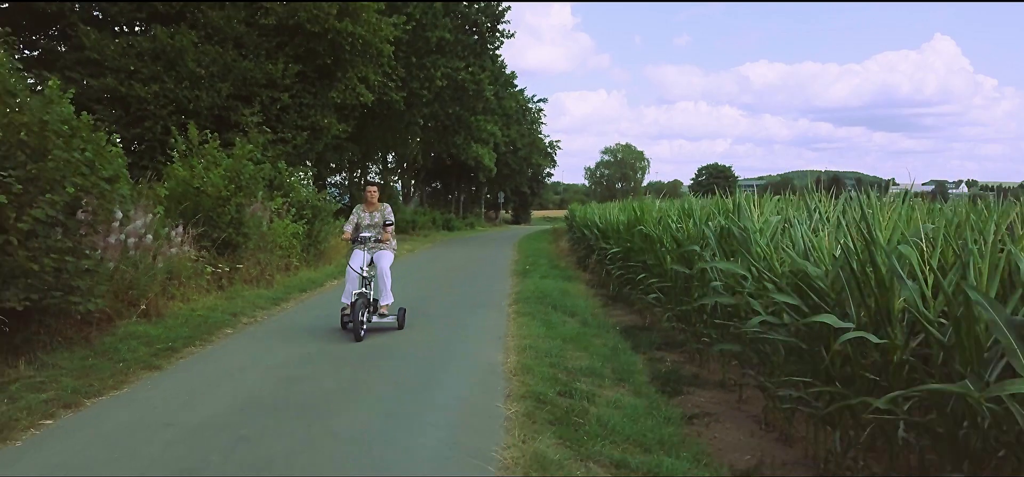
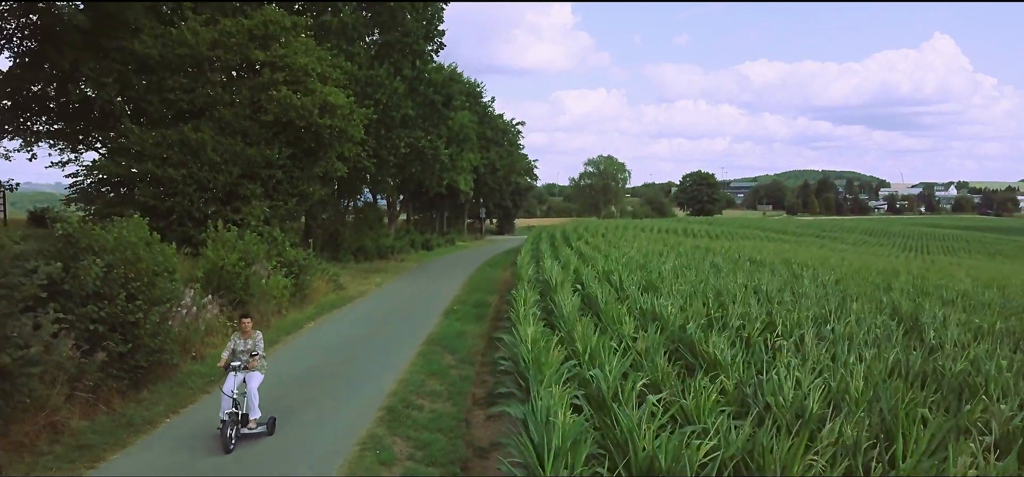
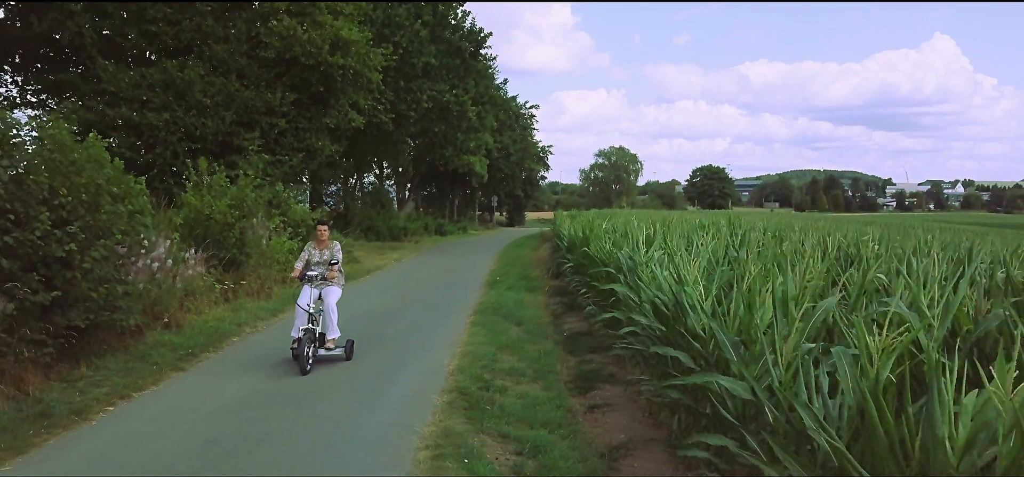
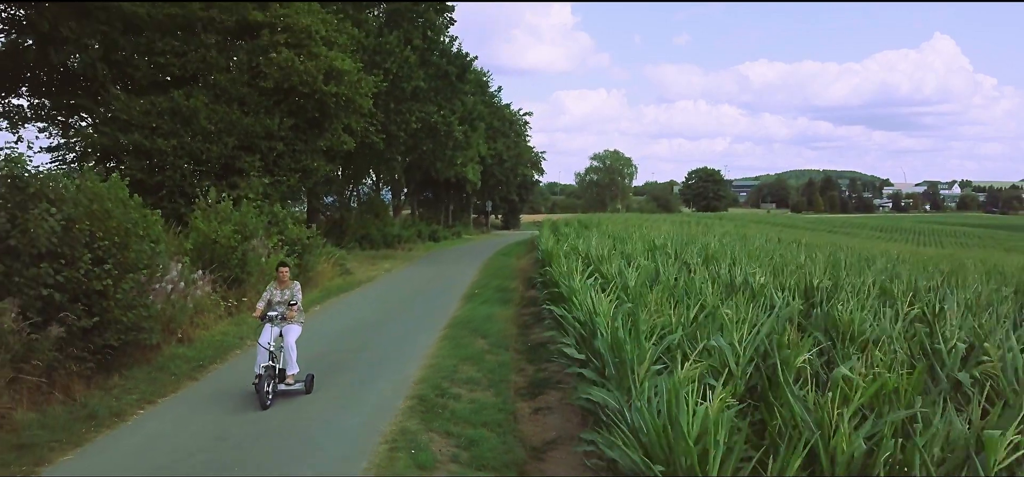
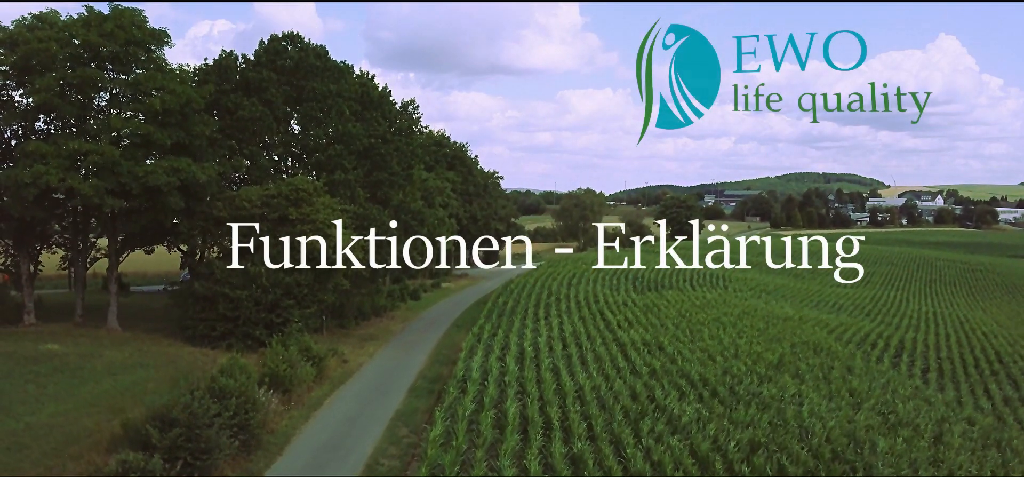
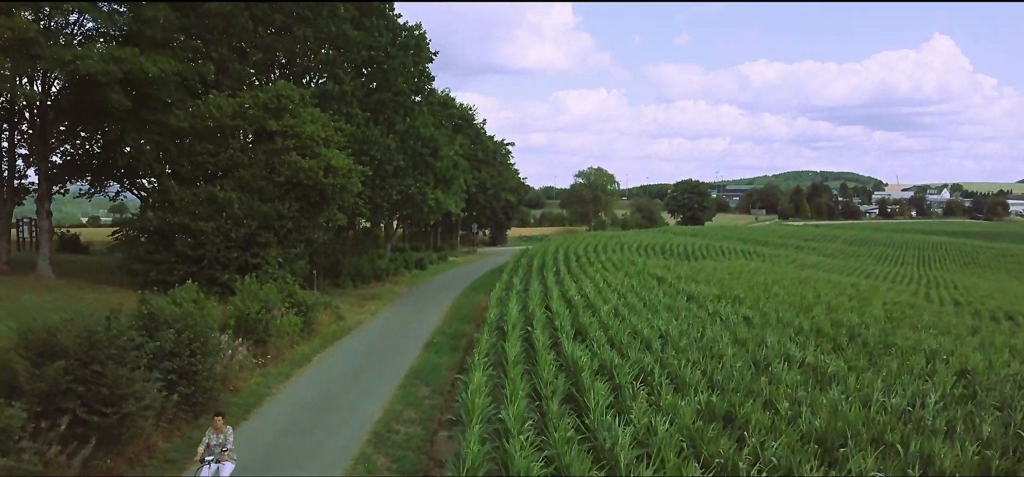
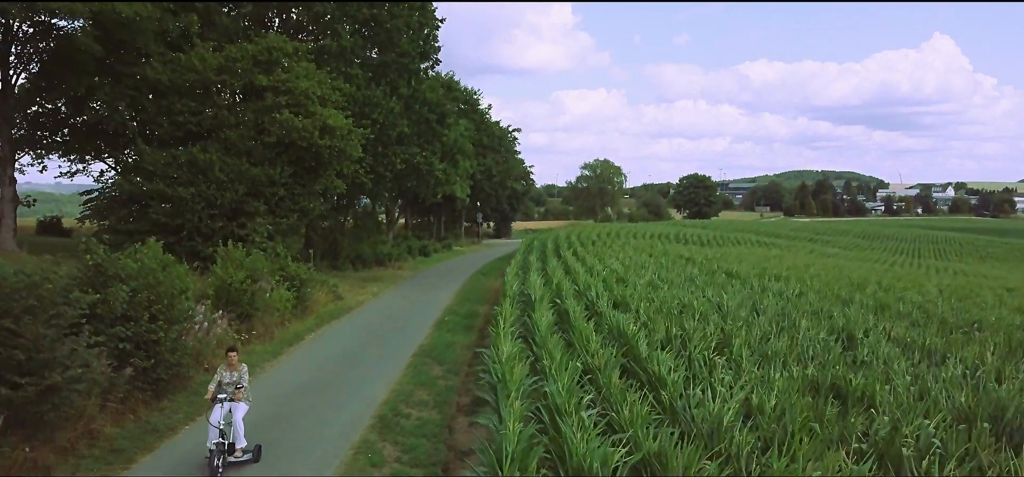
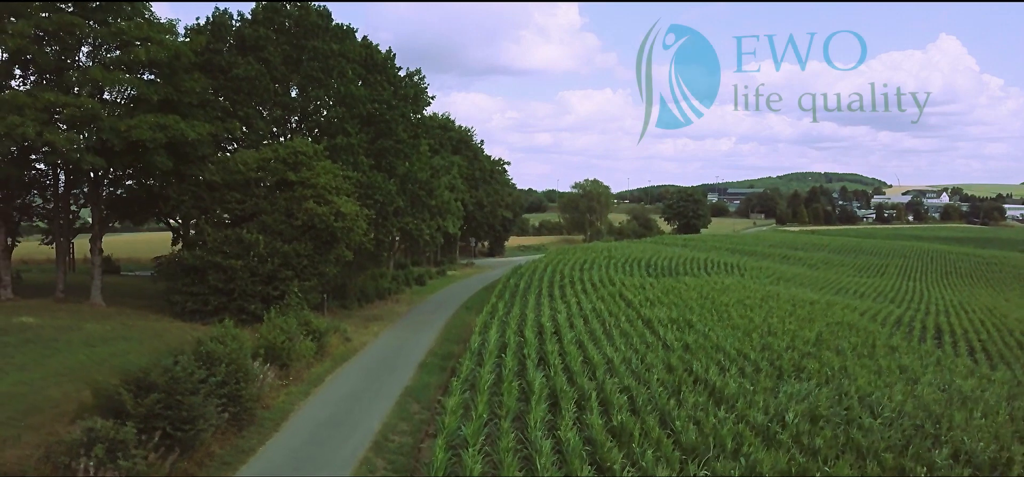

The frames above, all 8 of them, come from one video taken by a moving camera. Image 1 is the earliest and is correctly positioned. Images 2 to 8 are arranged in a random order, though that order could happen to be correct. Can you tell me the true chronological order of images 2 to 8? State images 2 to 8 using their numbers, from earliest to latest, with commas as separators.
3, 4, 2, 7, 6, 8, 5
